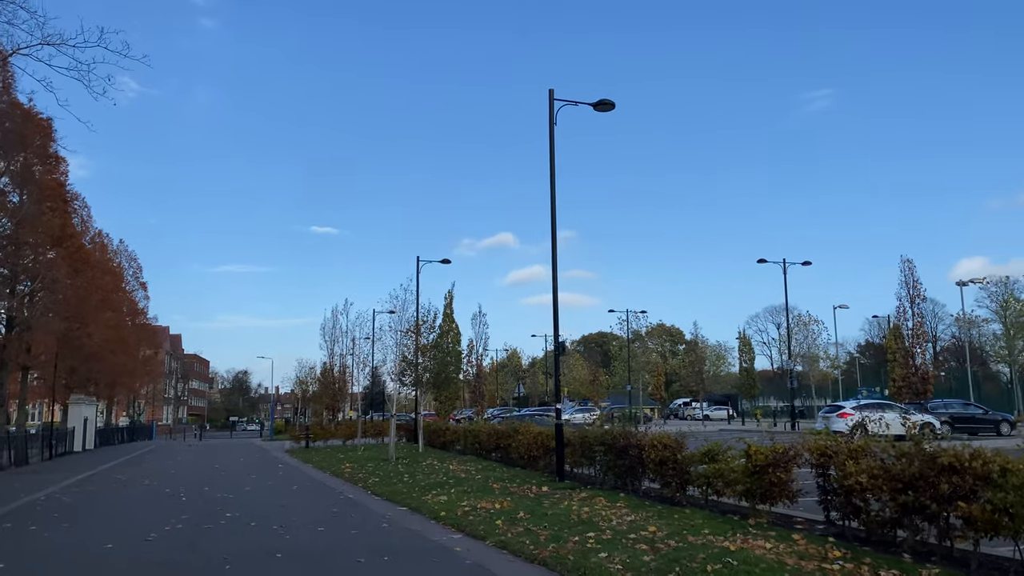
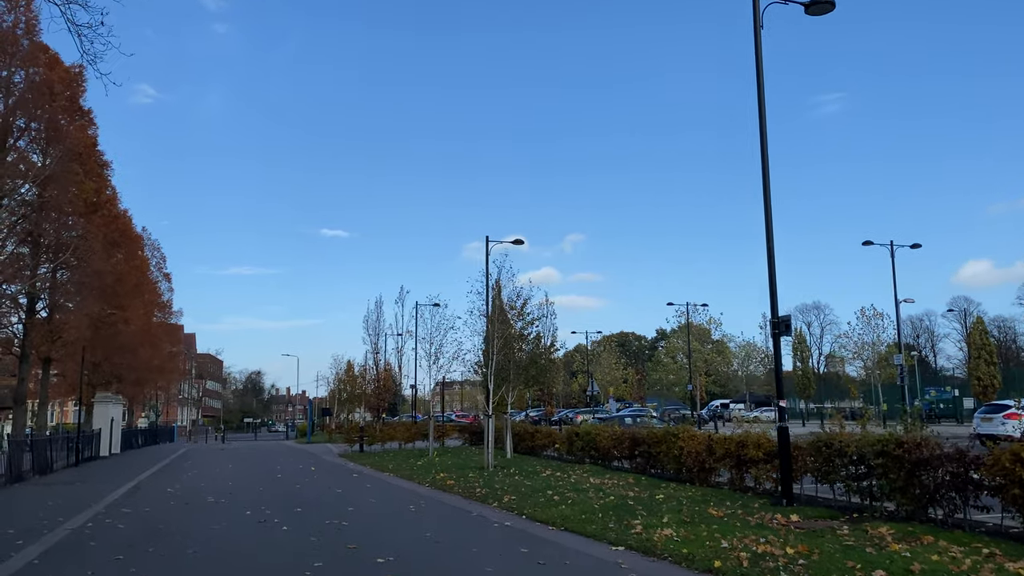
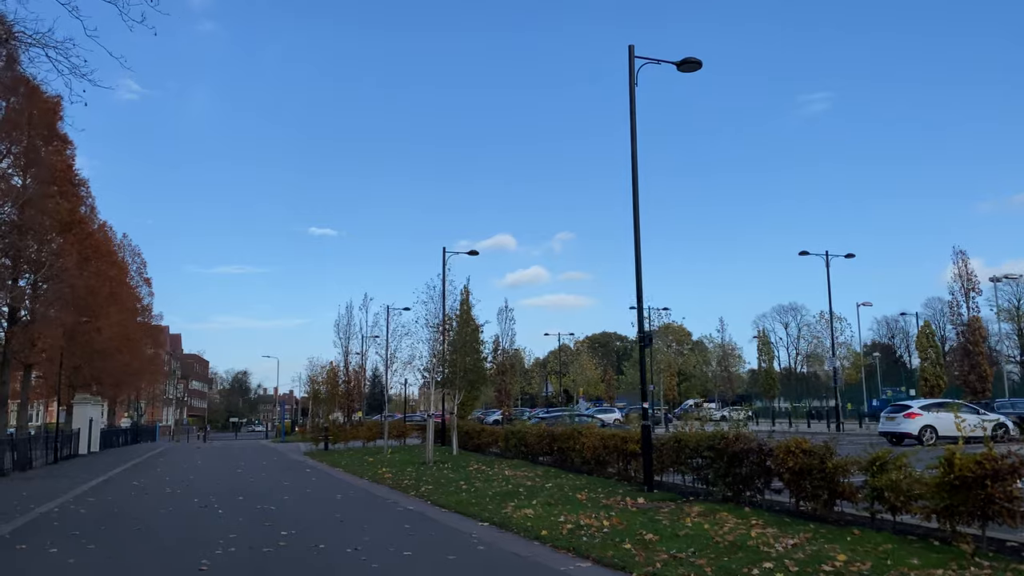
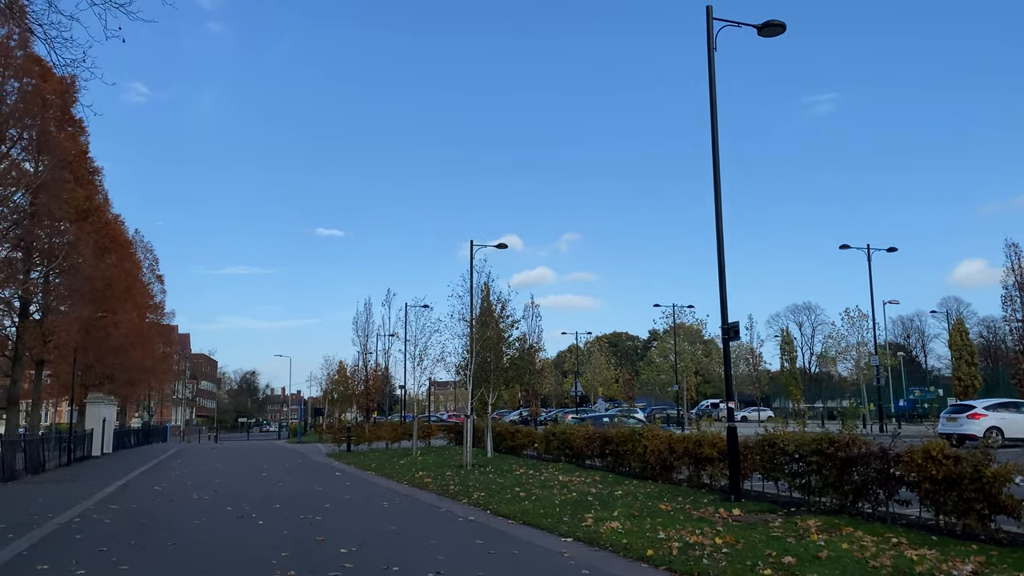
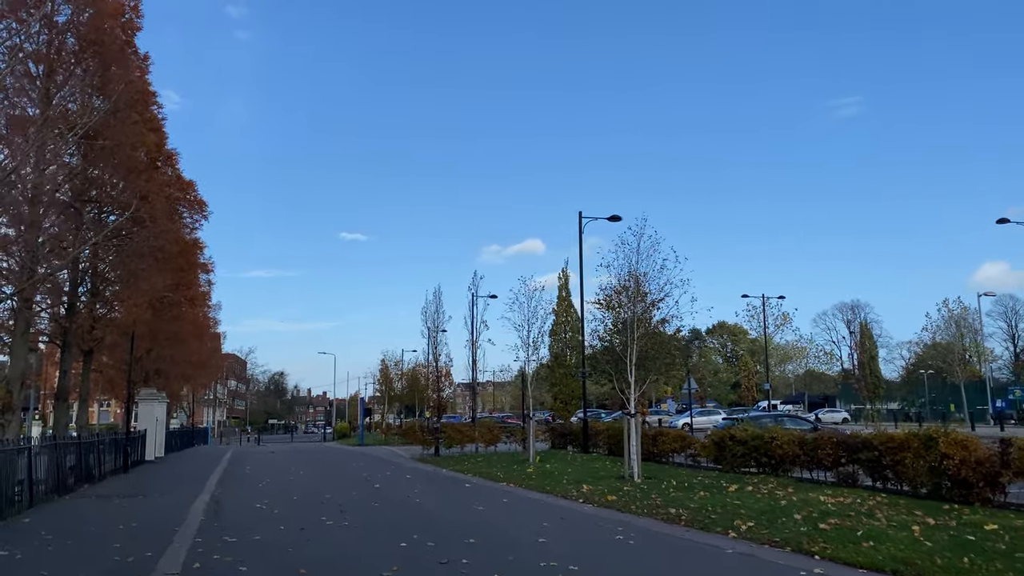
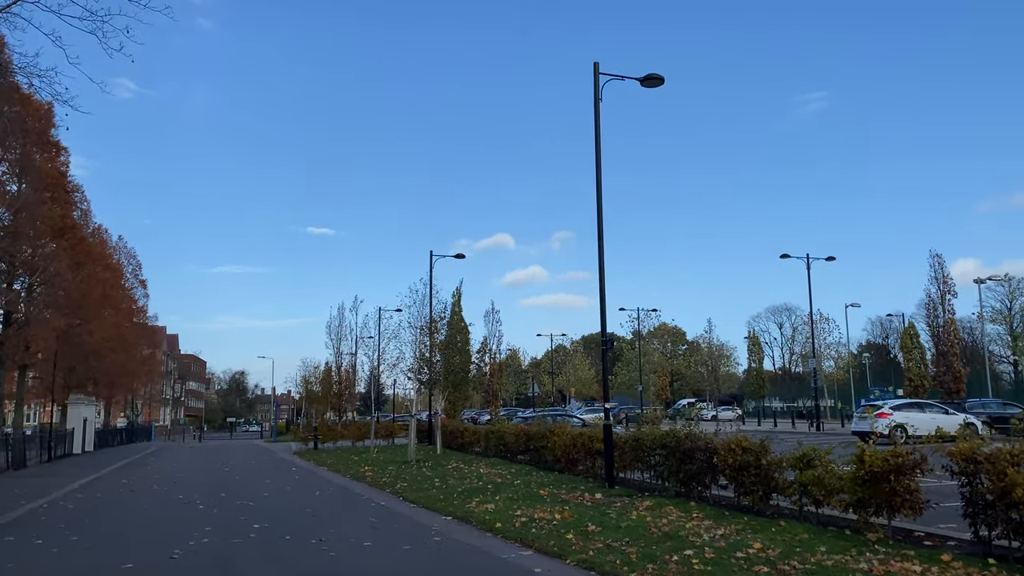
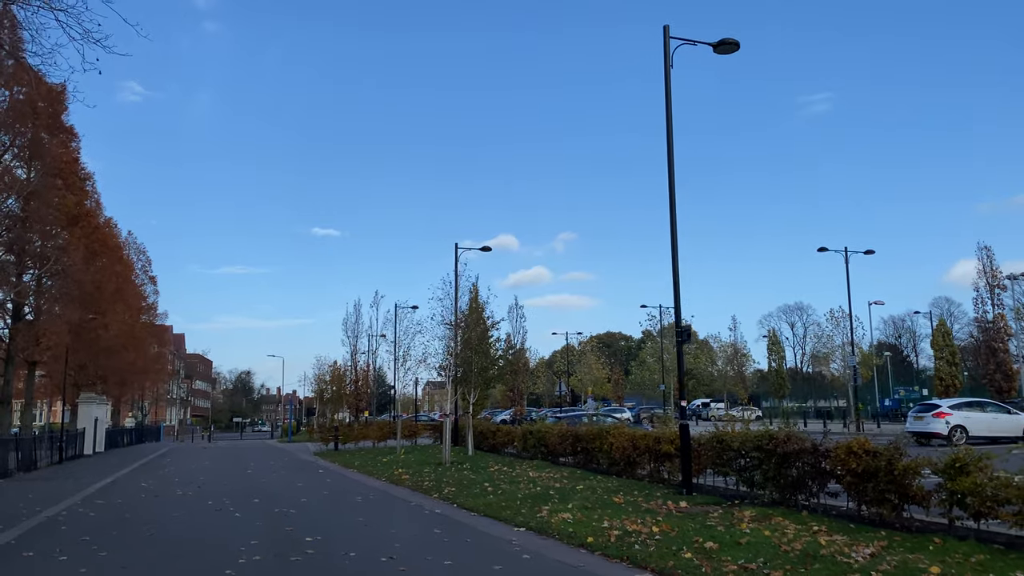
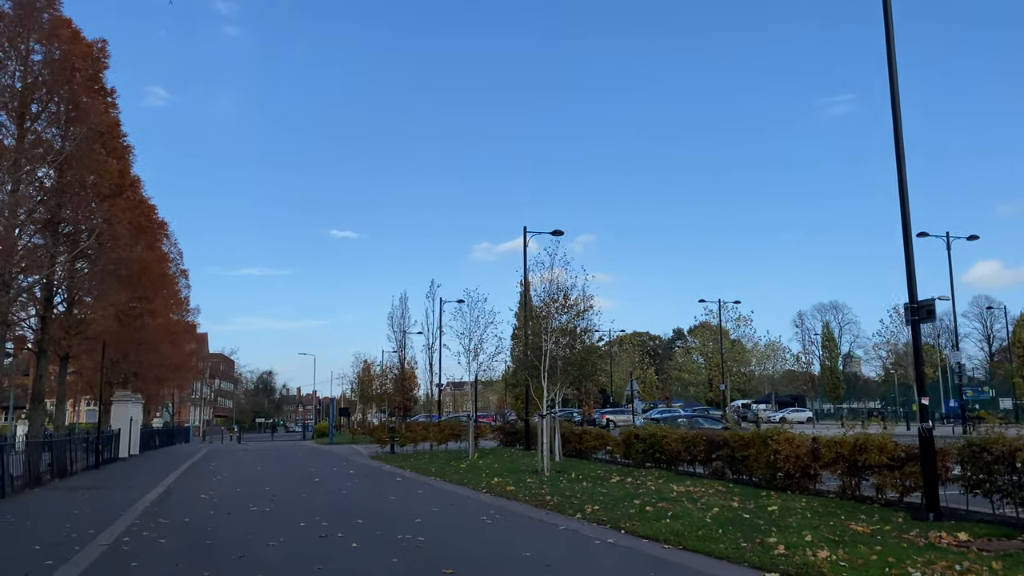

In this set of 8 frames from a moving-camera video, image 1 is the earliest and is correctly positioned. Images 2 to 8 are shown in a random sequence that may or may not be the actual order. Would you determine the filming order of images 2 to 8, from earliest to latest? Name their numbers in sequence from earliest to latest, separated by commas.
6, 3, 7, 4, 2, 8, 5
